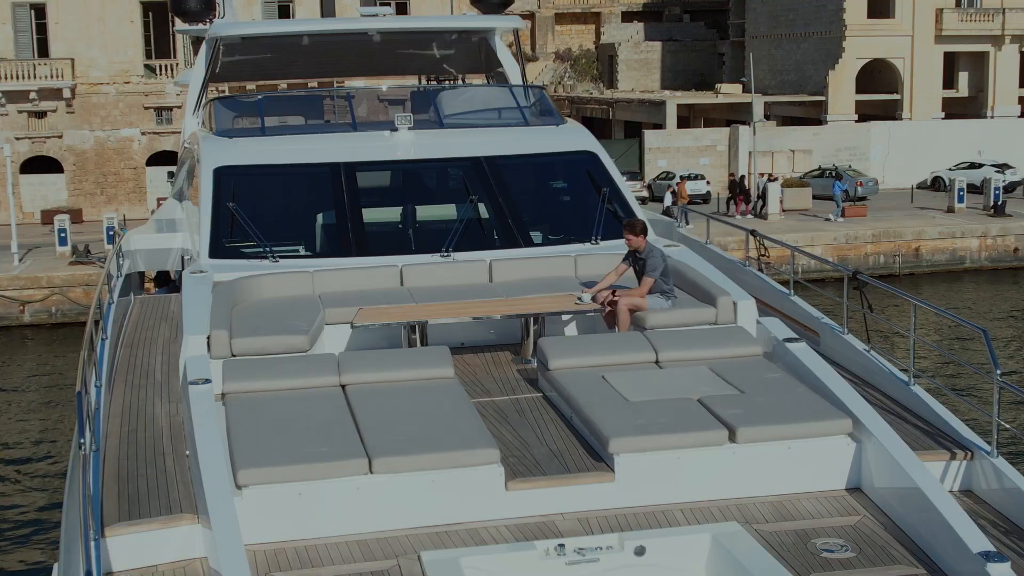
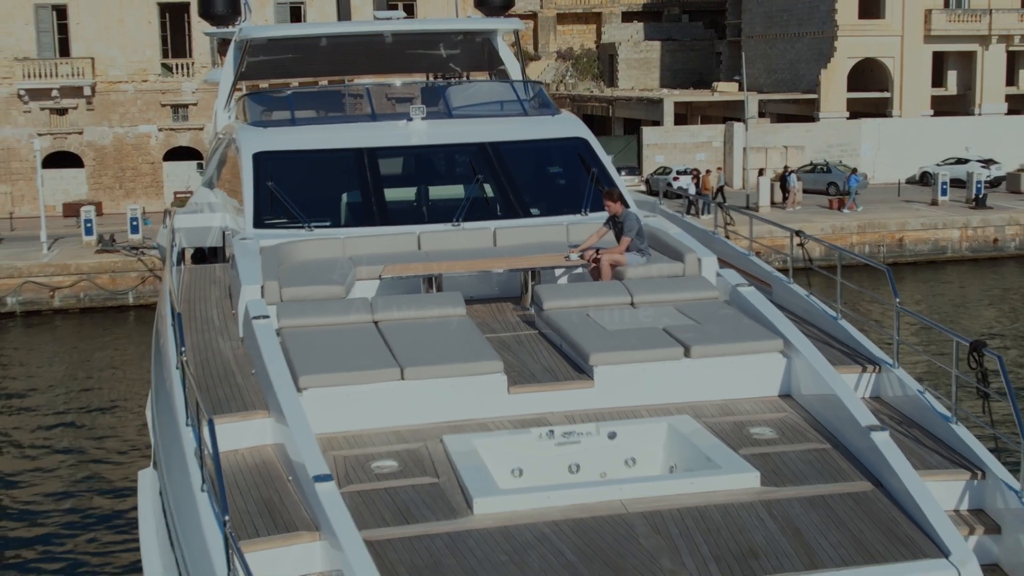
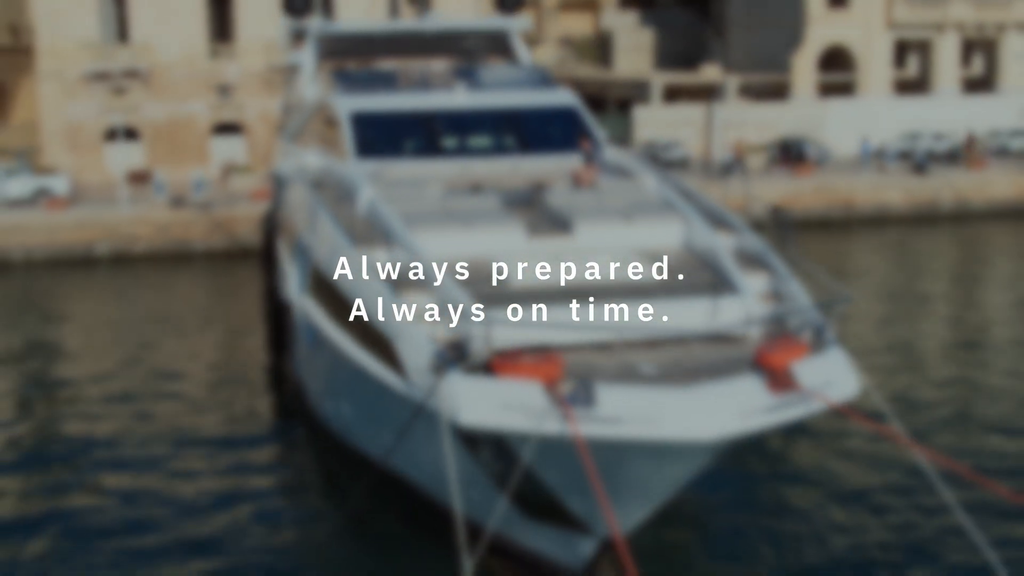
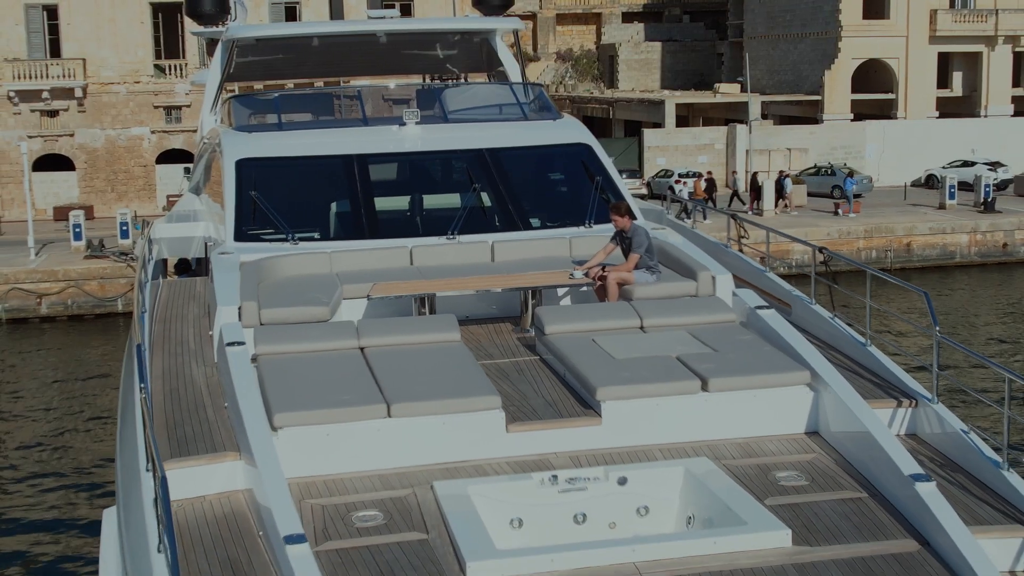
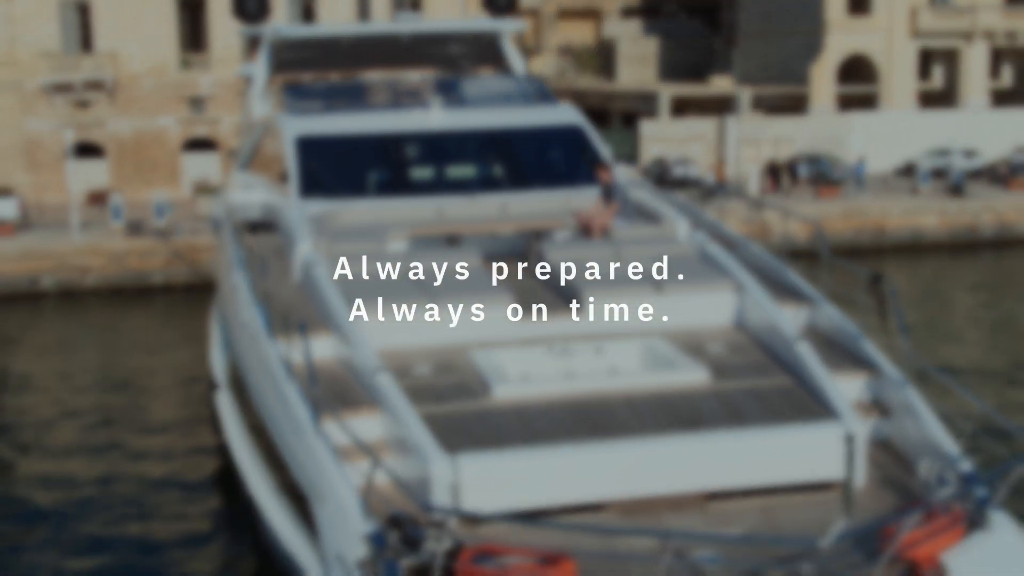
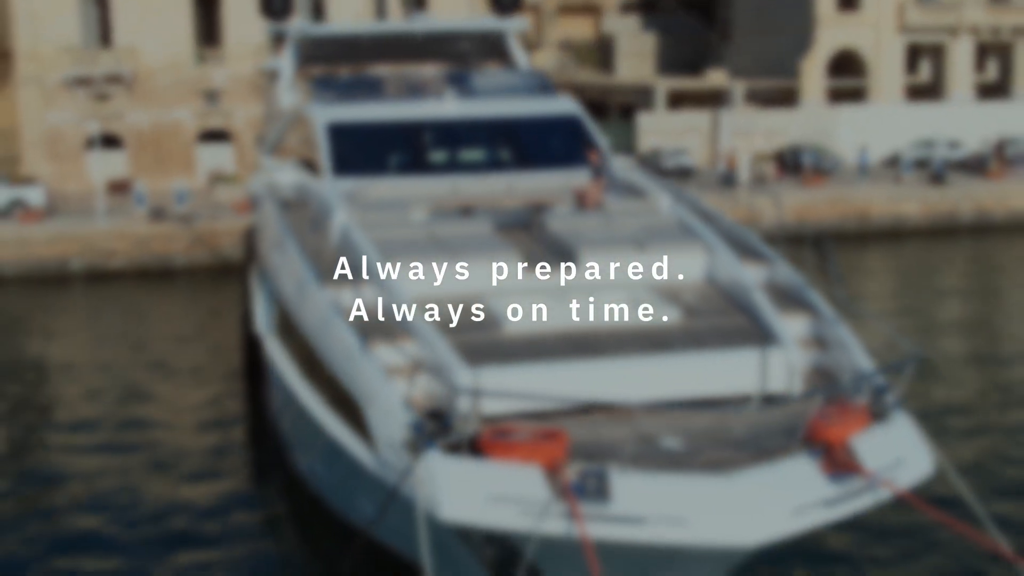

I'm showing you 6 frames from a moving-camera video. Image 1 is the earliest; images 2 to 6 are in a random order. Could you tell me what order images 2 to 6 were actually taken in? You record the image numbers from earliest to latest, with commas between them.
4, 2, 5, 6, 3
